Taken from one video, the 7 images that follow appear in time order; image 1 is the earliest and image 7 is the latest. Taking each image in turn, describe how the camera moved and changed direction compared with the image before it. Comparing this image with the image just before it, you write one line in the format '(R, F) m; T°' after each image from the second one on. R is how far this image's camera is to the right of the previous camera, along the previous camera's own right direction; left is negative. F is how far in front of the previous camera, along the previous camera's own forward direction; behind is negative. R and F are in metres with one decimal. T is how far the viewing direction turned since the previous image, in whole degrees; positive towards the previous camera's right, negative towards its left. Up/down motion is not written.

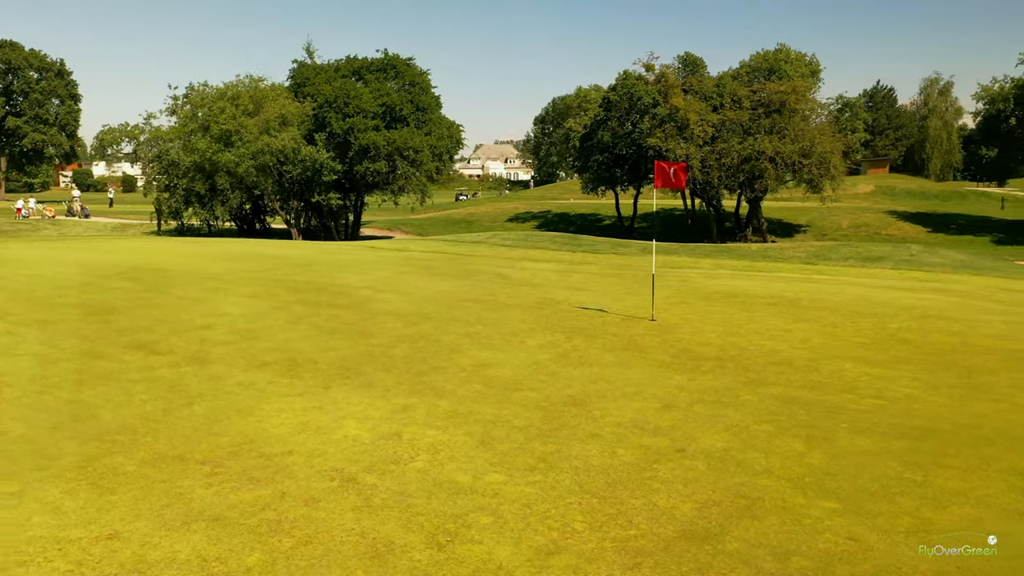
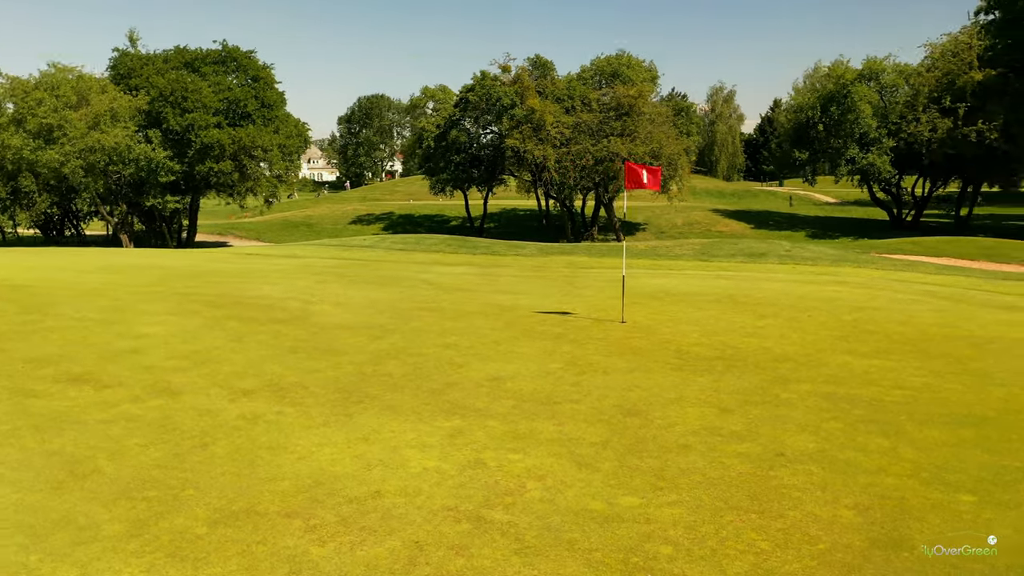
(-2.4, +0.8) m; +14°
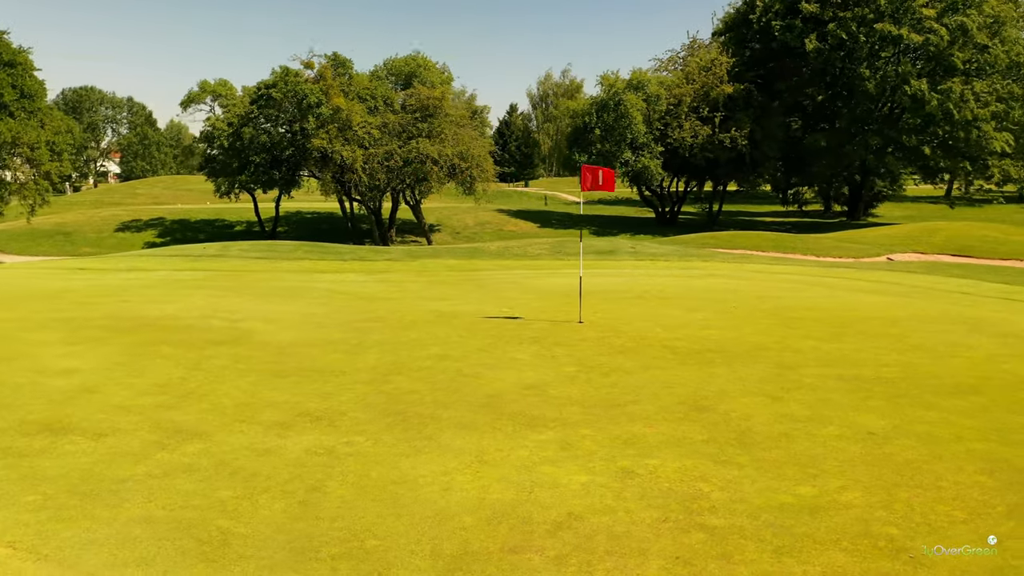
(-3.3, +0.8) m; +19°
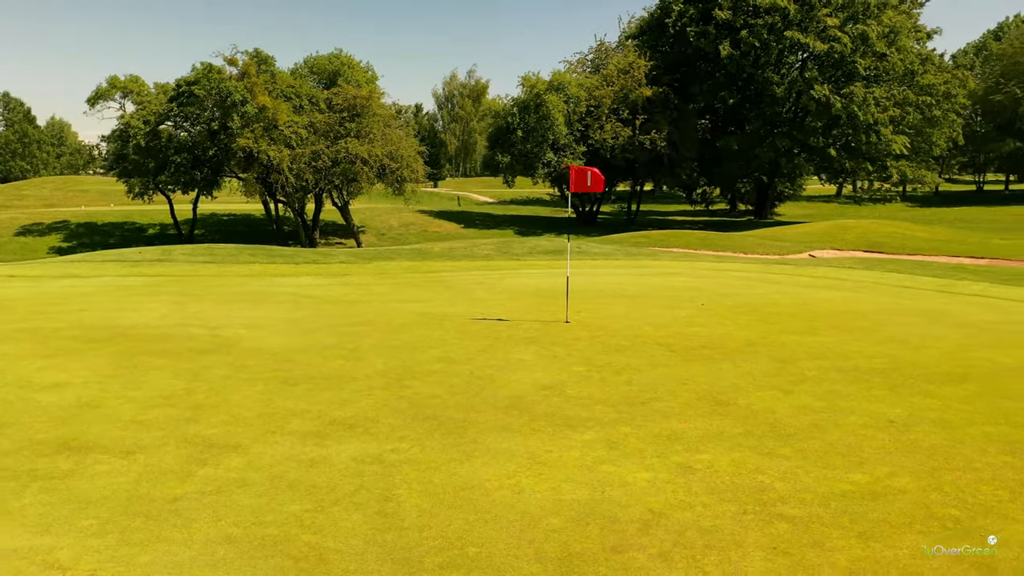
(-1.3, +0.1) m; +7°
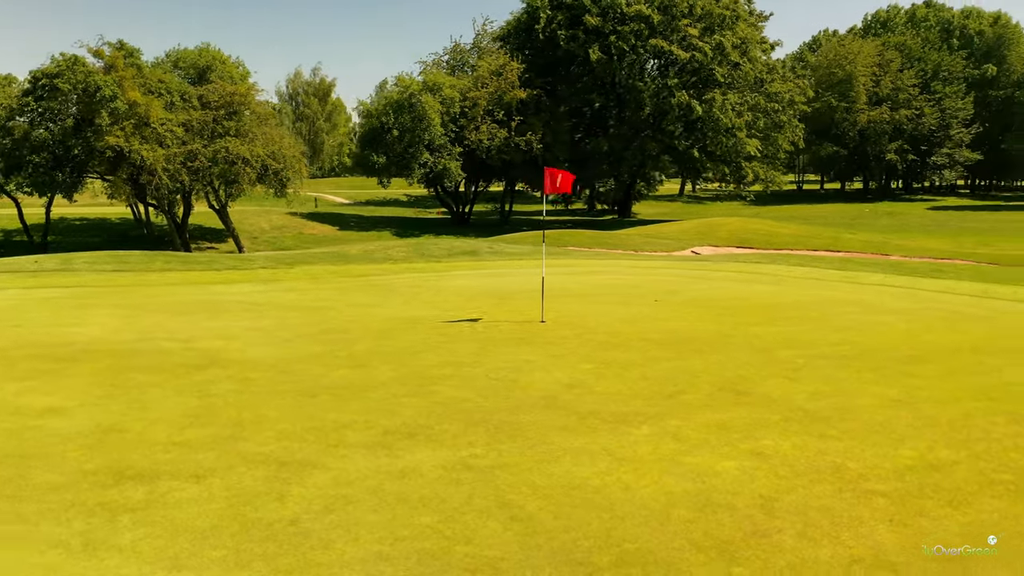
(-2.0, +0.1) m; +11°
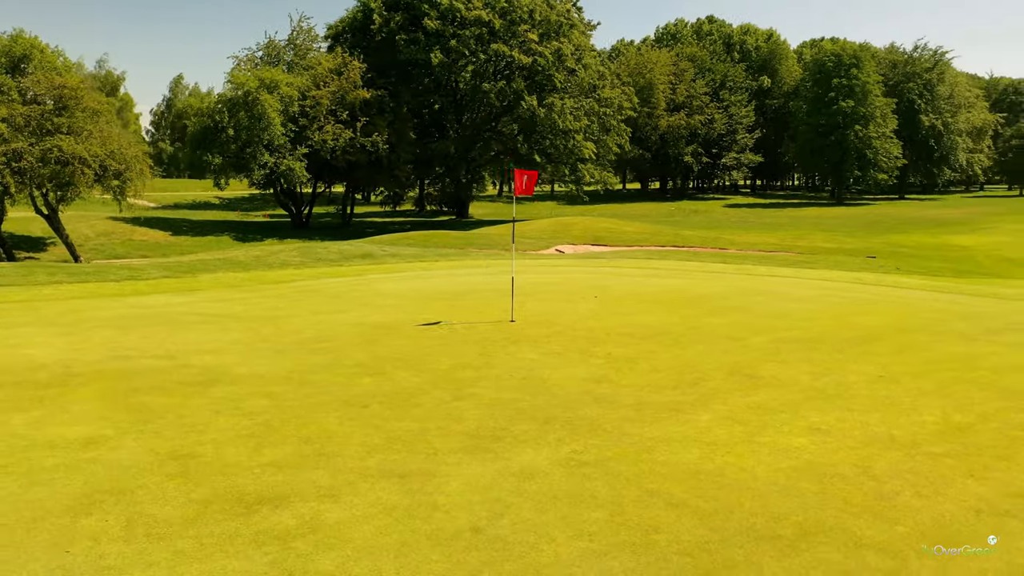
(-2.6, +0.2) m; +14°
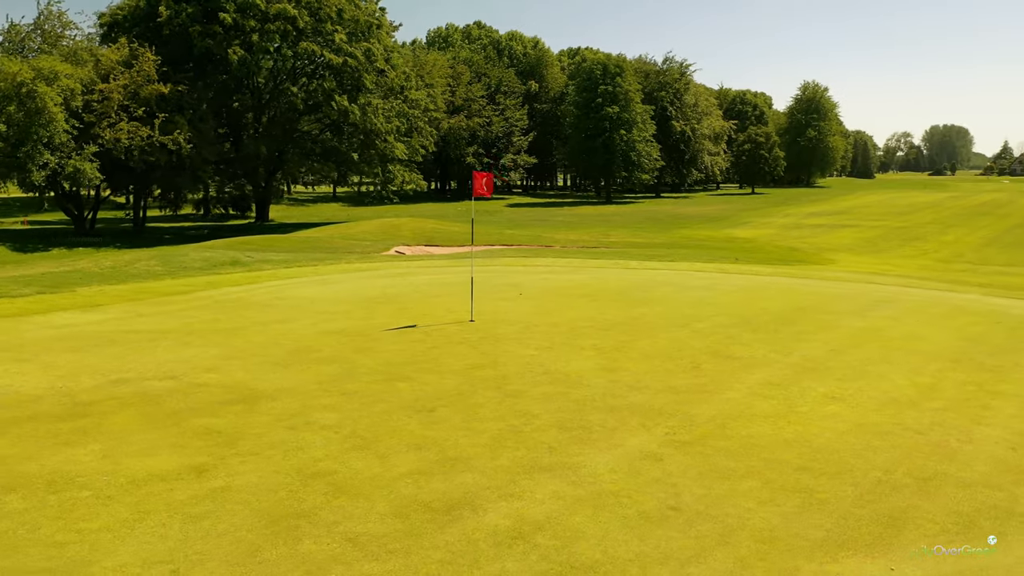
(-3.1, +0.2) m; +16°
